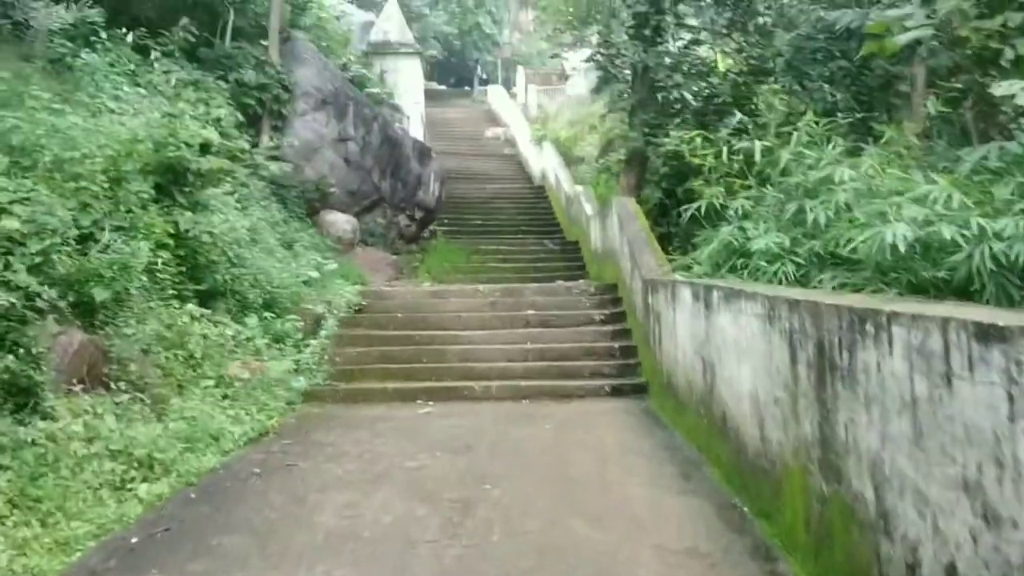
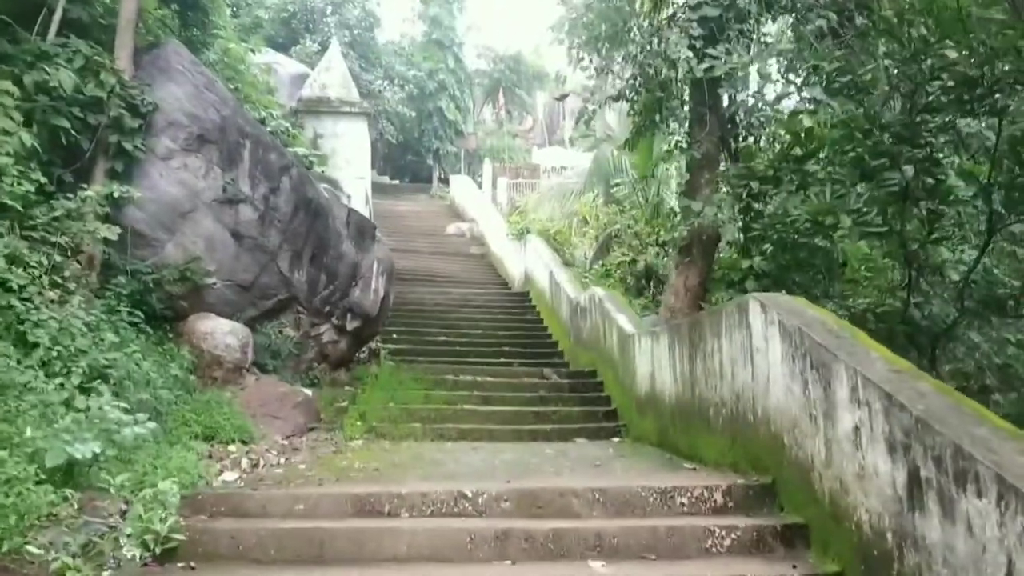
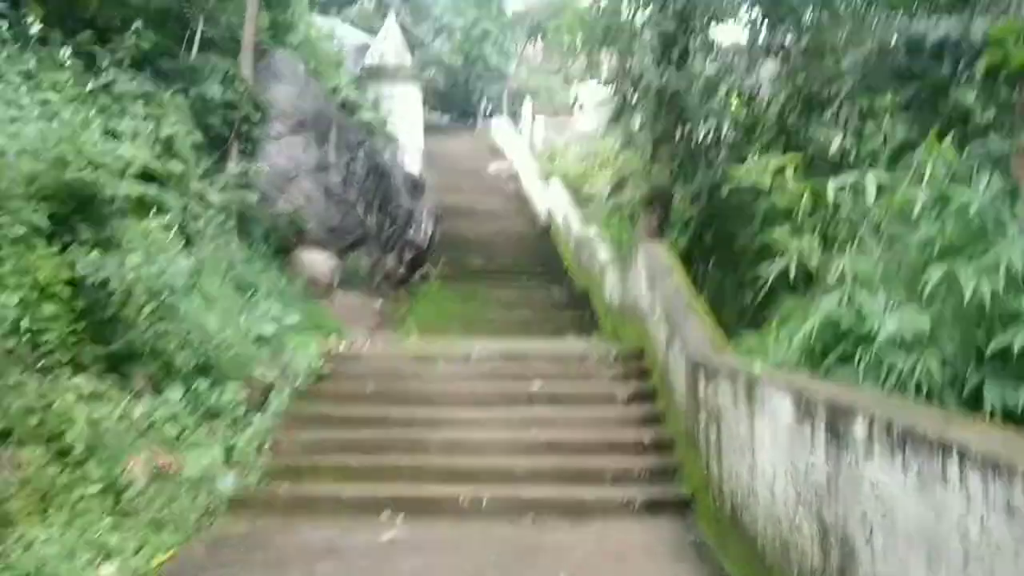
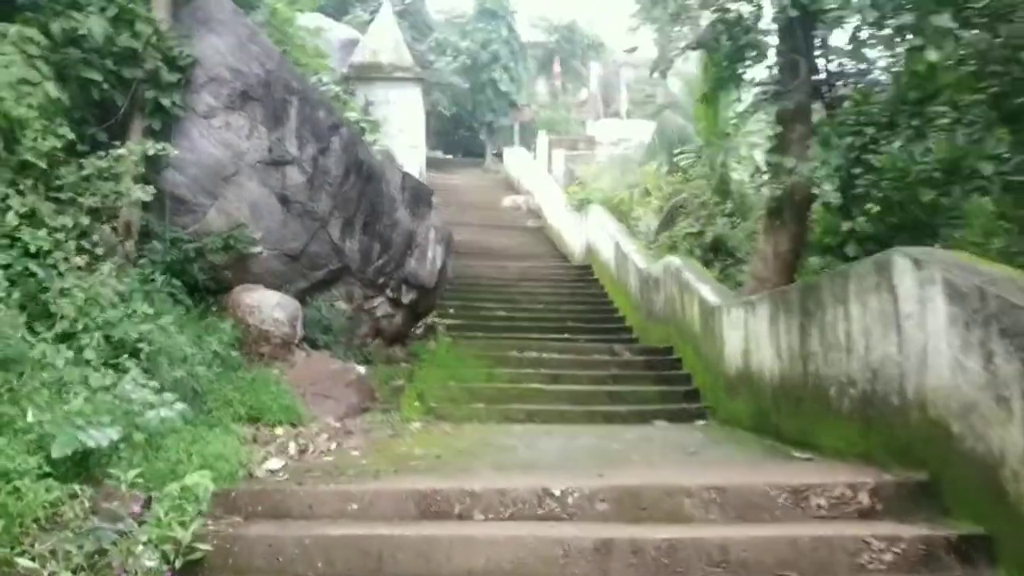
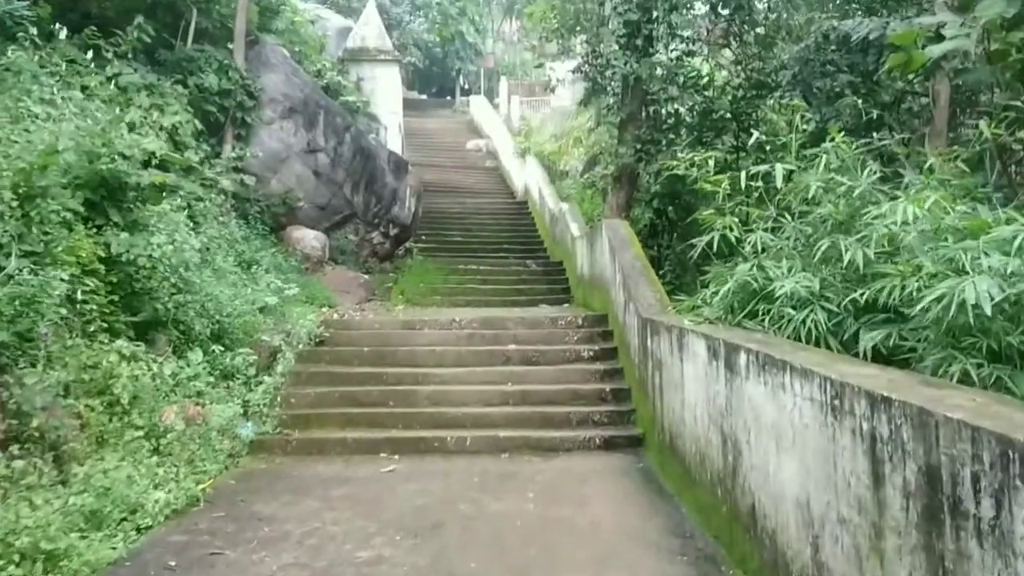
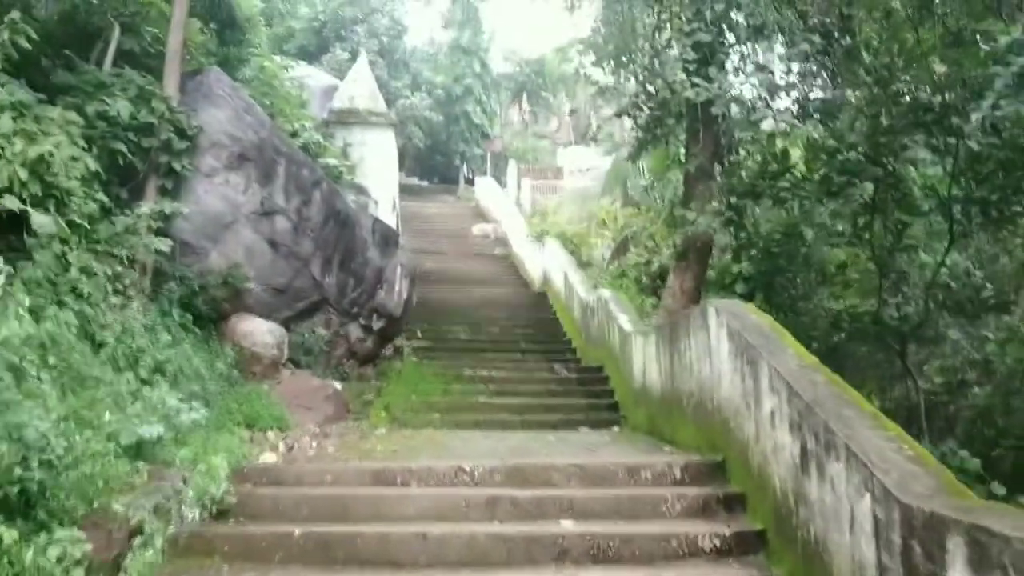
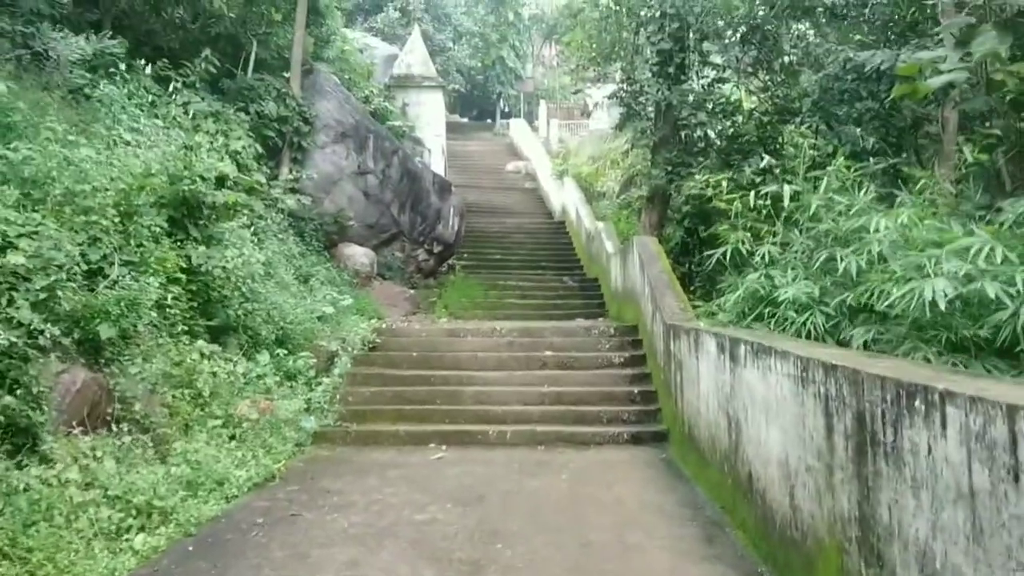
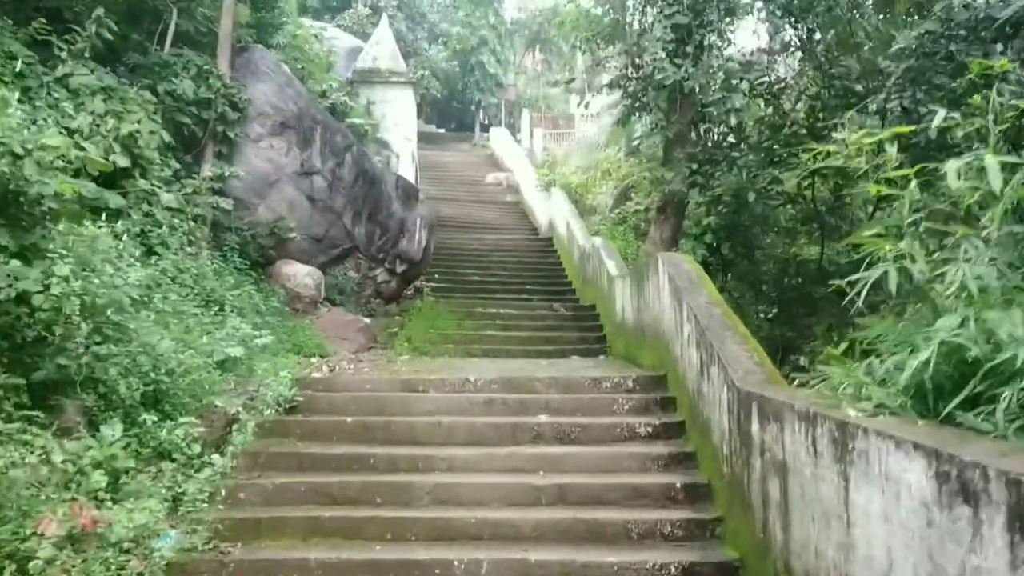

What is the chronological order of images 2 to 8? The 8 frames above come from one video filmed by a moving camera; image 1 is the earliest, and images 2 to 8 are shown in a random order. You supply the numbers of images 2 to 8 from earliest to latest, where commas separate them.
7, 5, 3, 8, 6, 2, 4
